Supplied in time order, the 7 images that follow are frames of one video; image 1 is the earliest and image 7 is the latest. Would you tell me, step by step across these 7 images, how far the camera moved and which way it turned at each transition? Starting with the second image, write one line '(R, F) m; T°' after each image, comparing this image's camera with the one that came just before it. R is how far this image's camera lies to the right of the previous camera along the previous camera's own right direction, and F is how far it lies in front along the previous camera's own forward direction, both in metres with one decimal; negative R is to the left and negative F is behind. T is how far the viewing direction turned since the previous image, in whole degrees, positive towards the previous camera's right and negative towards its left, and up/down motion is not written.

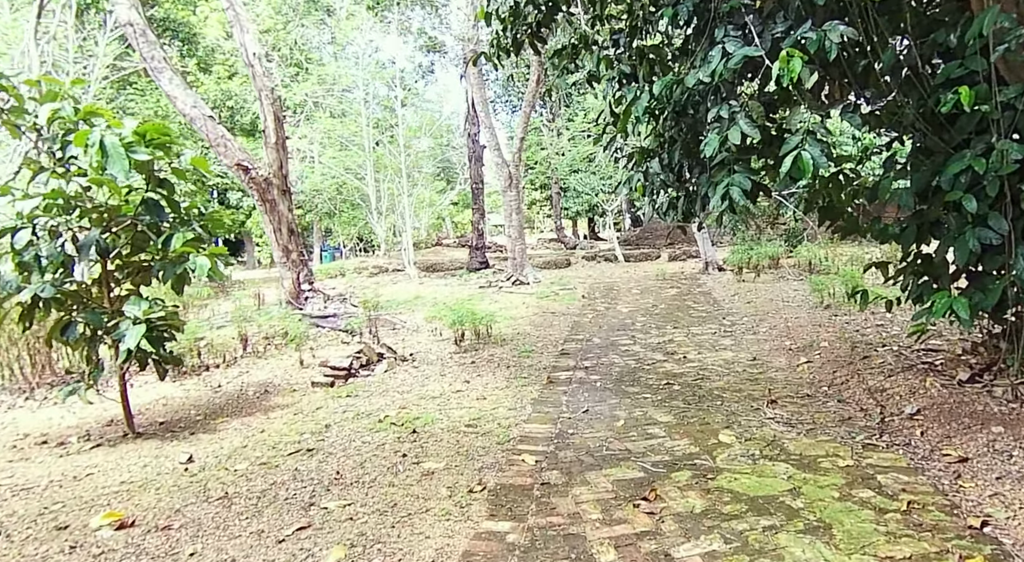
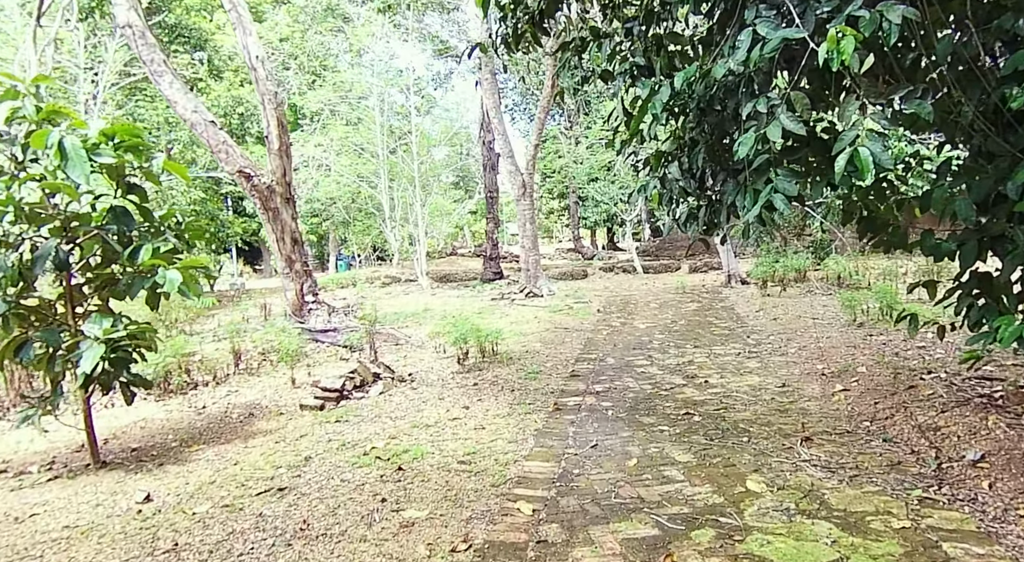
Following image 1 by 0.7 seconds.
(+0.1, +0.4) m; -2°
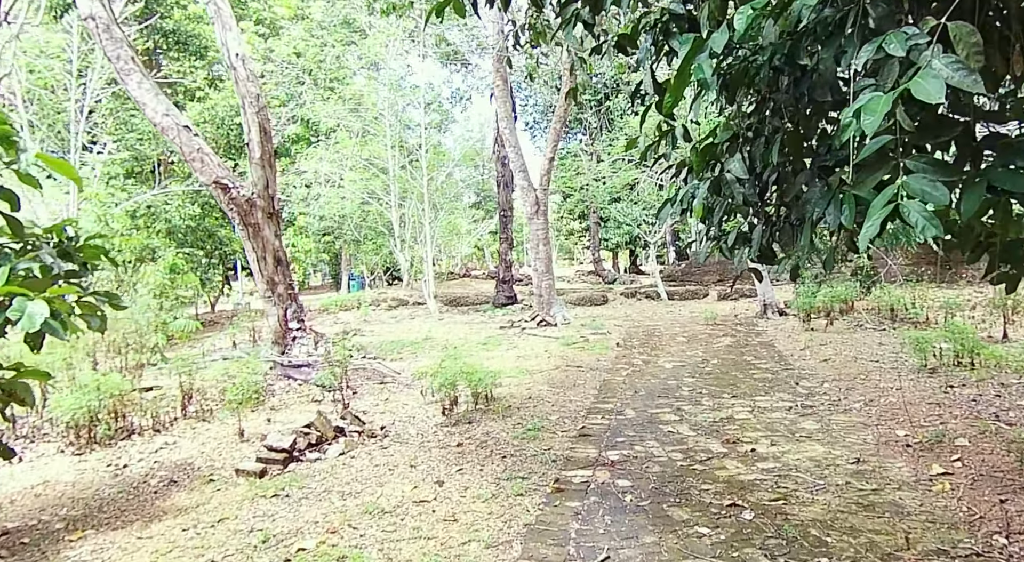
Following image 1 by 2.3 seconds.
(+0.1, +1.0) m; -2°
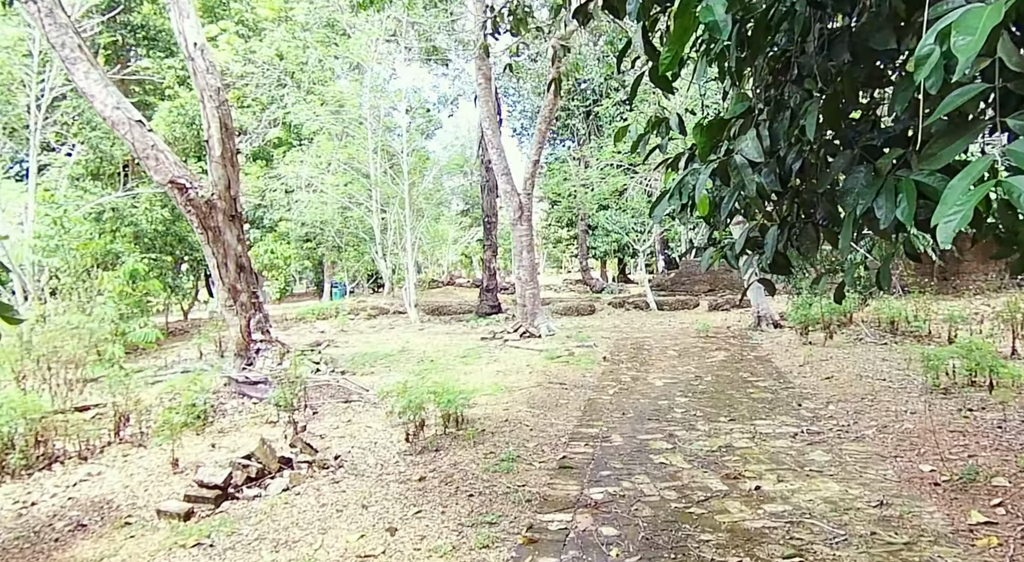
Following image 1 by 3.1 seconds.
(+0.1, +0.5) m; +1°
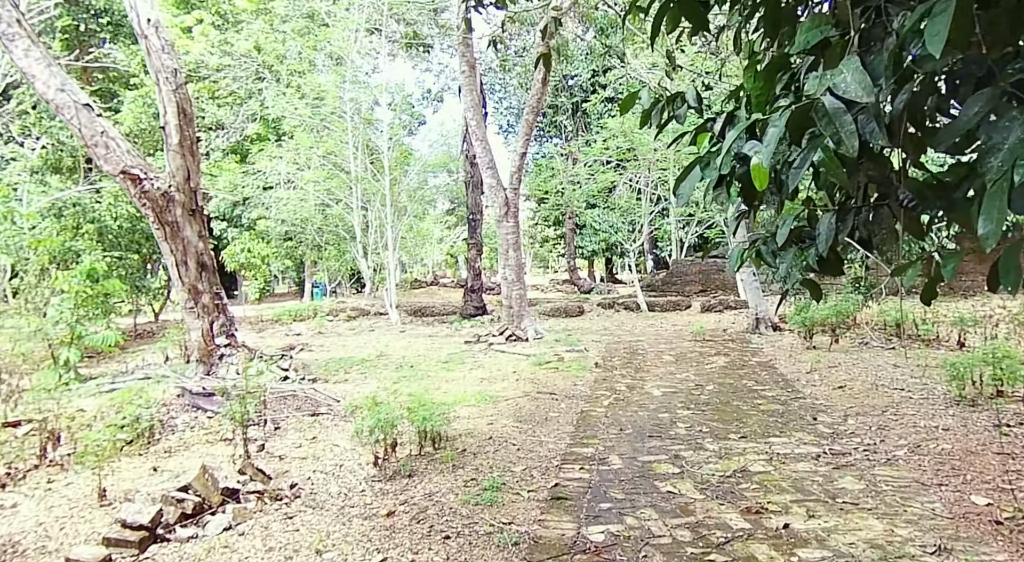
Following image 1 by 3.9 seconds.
(0.0, +0.5) m; +1°
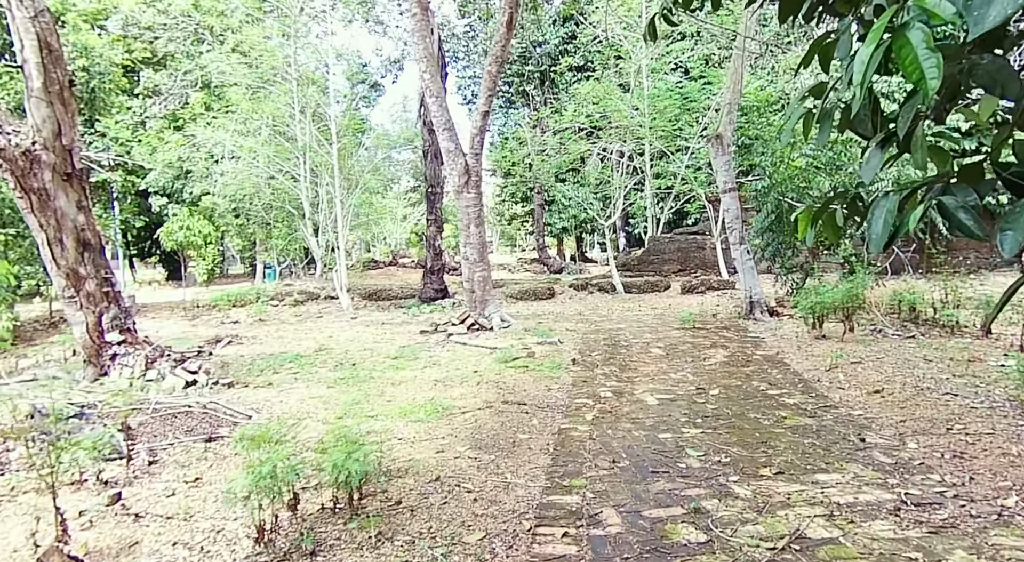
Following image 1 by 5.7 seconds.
(+0.1, +1.1) m; +2°
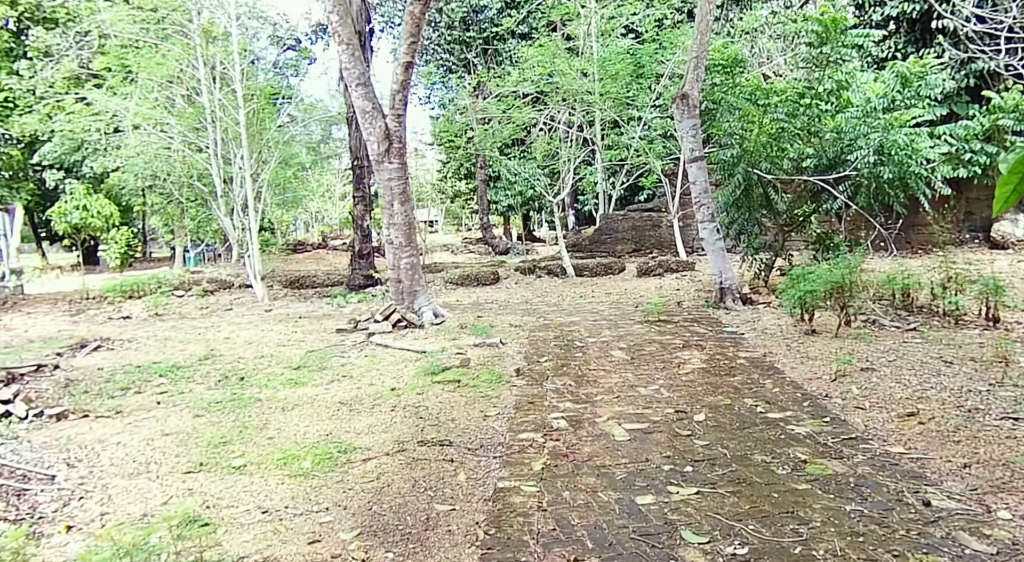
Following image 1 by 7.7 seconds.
(+0.1, +1.2) m; +4°
